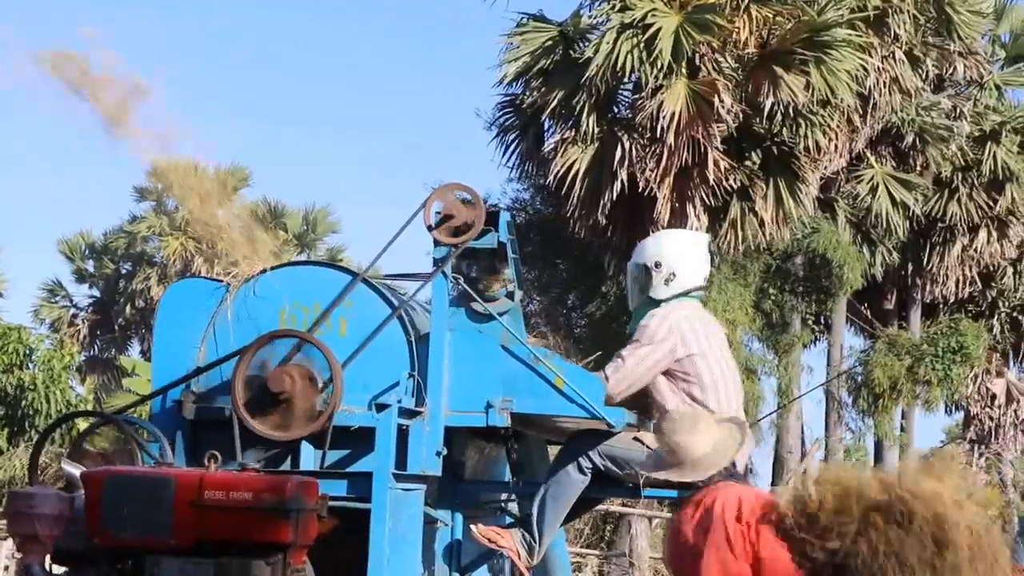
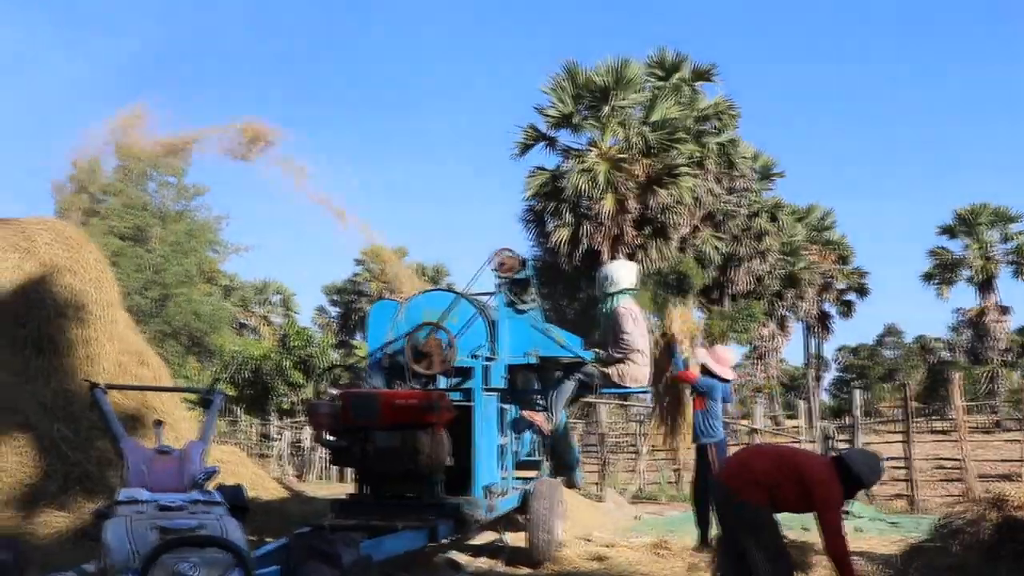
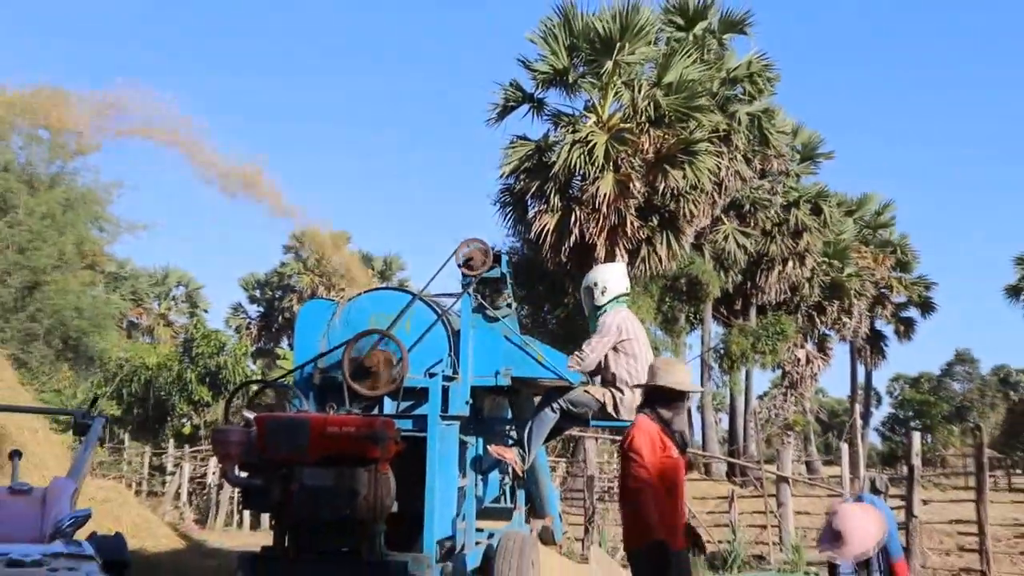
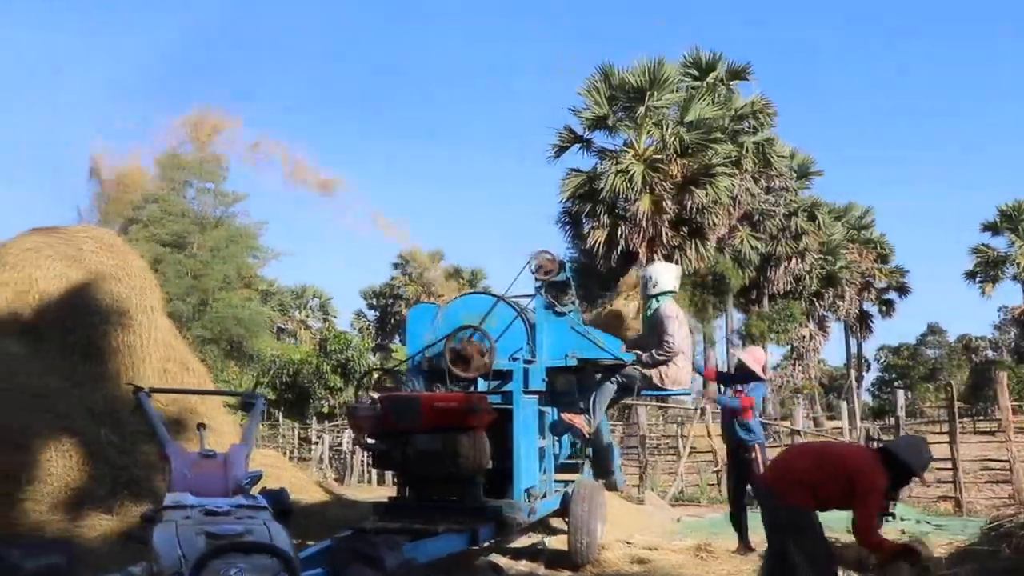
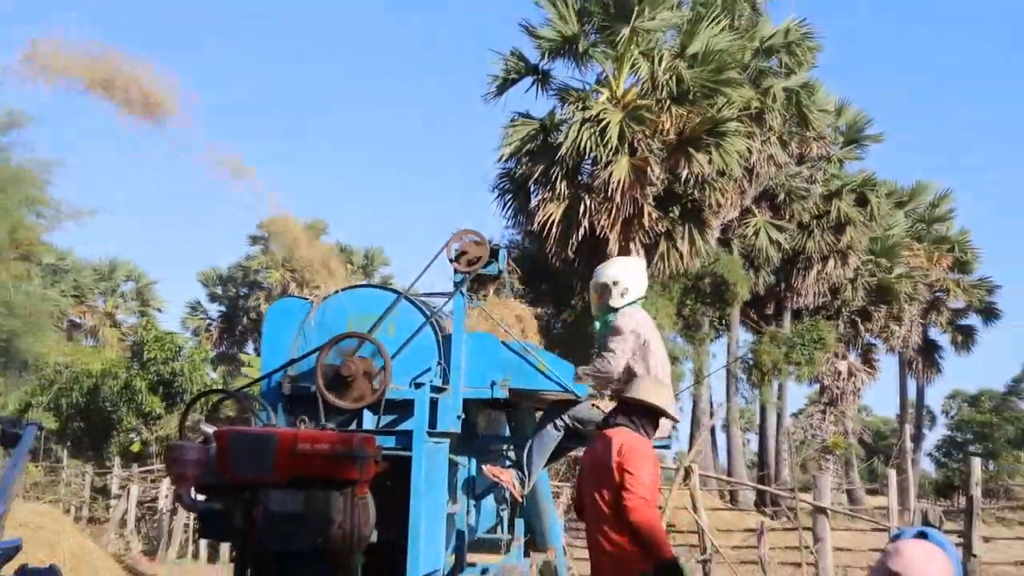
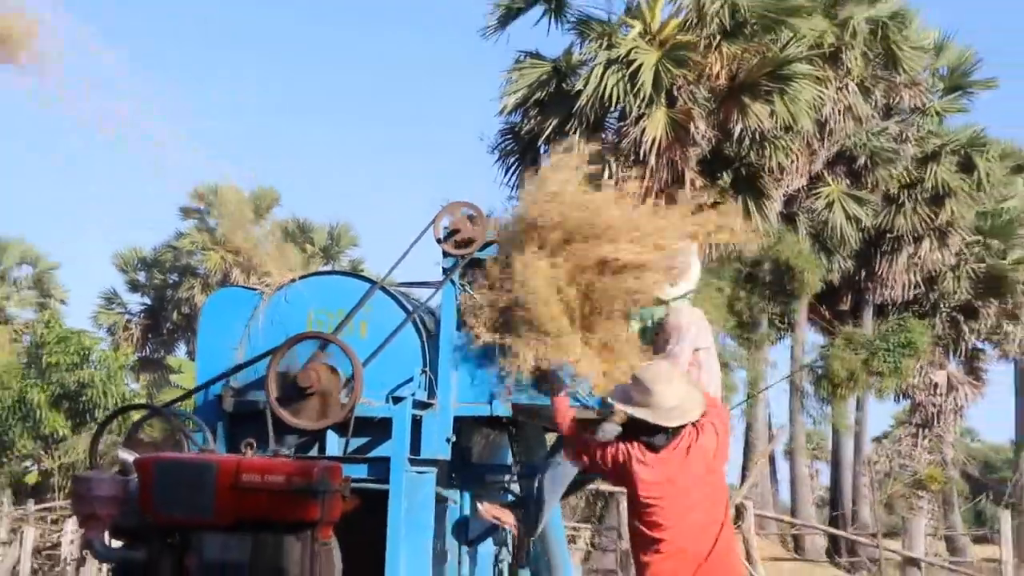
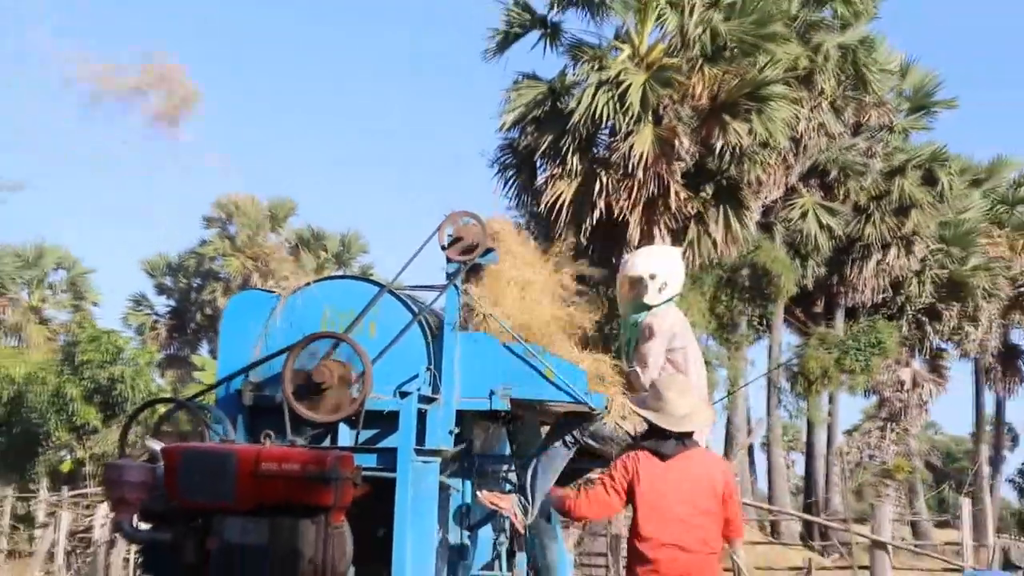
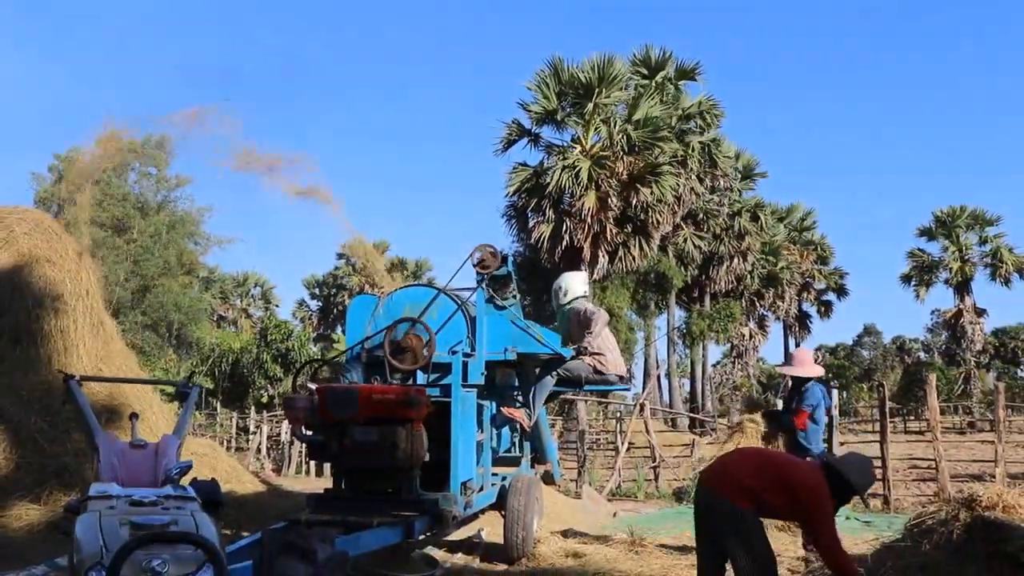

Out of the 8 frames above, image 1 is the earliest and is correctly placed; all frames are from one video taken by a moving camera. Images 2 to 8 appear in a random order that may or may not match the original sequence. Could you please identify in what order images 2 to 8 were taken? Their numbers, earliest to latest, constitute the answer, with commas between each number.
6, 7, 5, 3, 8, 2, 4
